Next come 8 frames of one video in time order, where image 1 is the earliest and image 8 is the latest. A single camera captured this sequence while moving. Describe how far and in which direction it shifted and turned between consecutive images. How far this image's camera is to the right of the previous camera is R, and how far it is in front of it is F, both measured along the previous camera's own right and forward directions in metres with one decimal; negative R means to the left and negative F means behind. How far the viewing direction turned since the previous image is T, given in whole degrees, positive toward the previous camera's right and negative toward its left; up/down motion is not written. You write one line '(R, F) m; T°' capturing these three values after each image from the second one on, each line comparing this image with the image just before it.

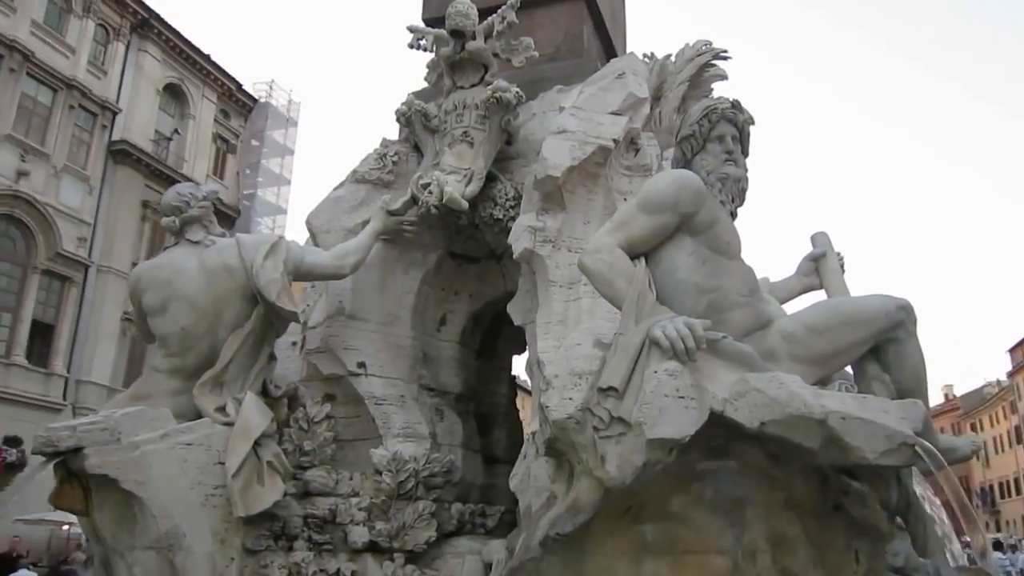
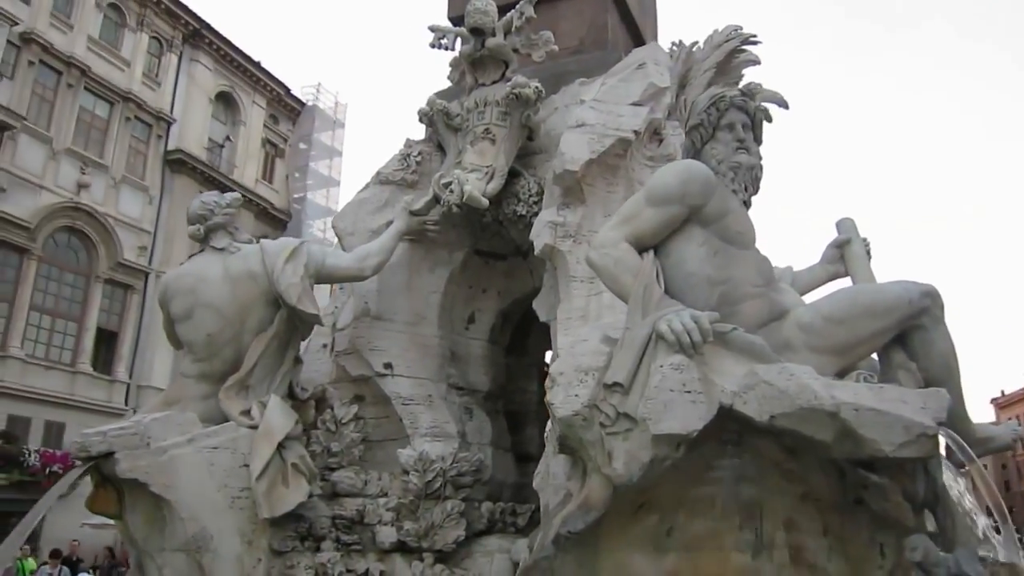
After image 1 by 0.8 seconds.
(+0.2, 0.0) m; -4°
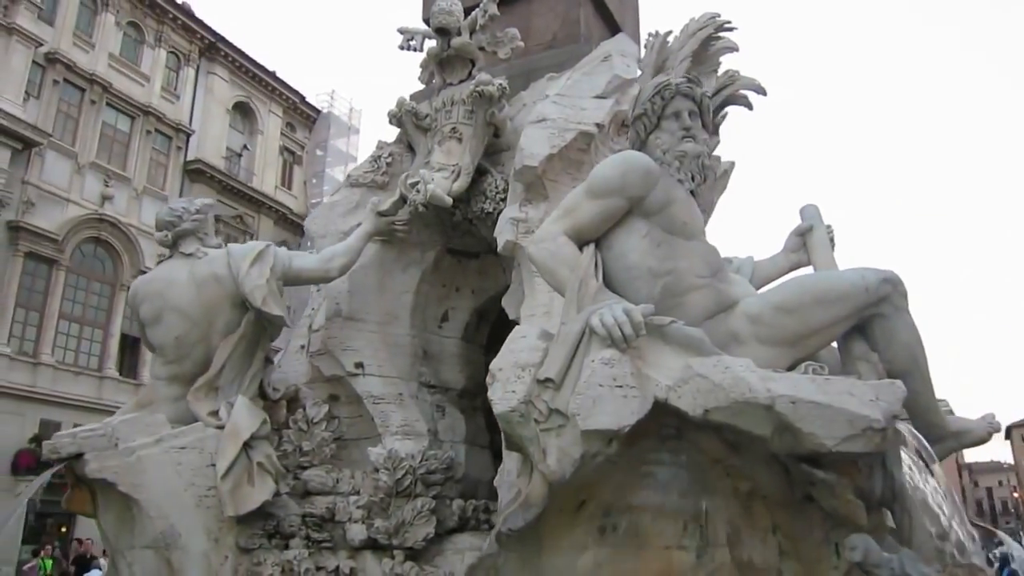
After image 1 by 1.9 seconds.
(+0.4, 0.0) m; -3°
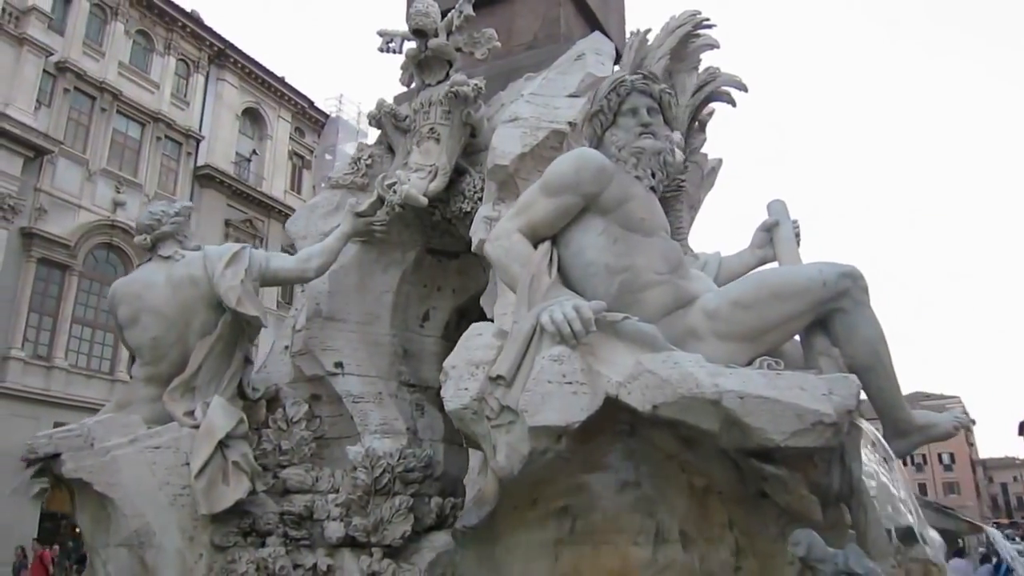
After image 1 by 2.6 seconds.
(+0.3, 0.0) m; -2°
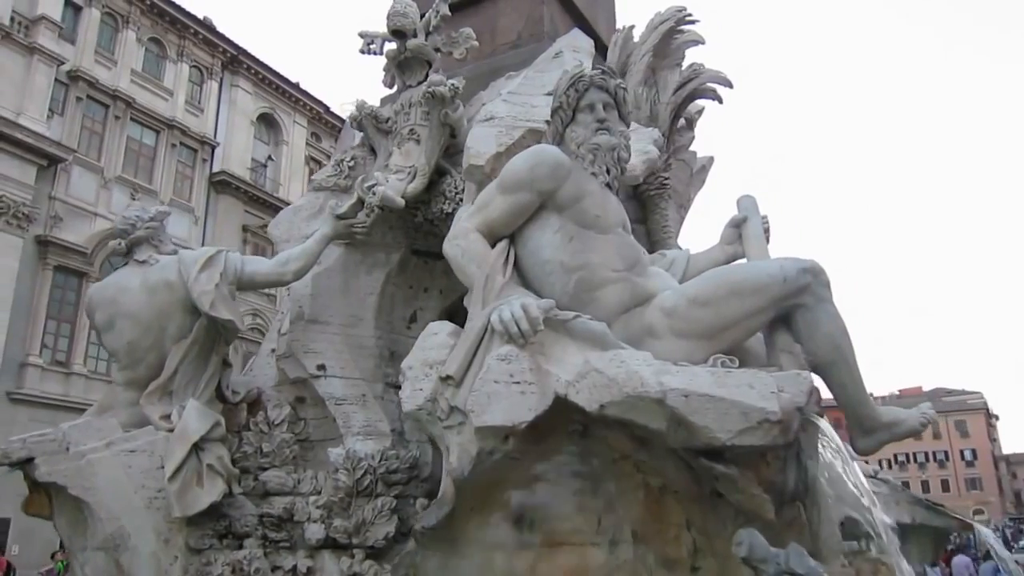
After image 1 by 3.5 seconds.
(+0.3, 0.0) m; -2°
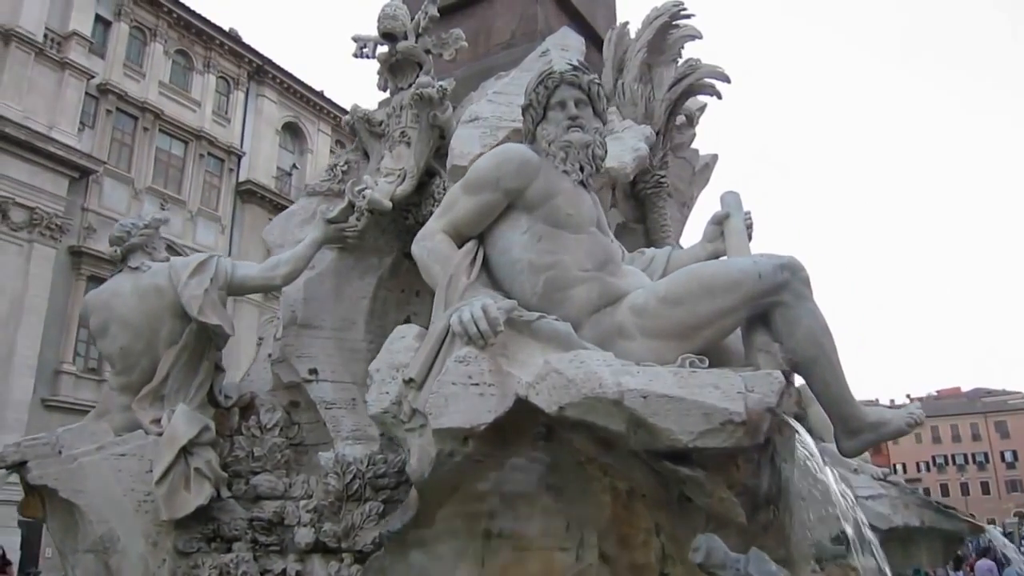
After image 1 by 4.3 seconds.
(+0.3, +0.1) m; -3°
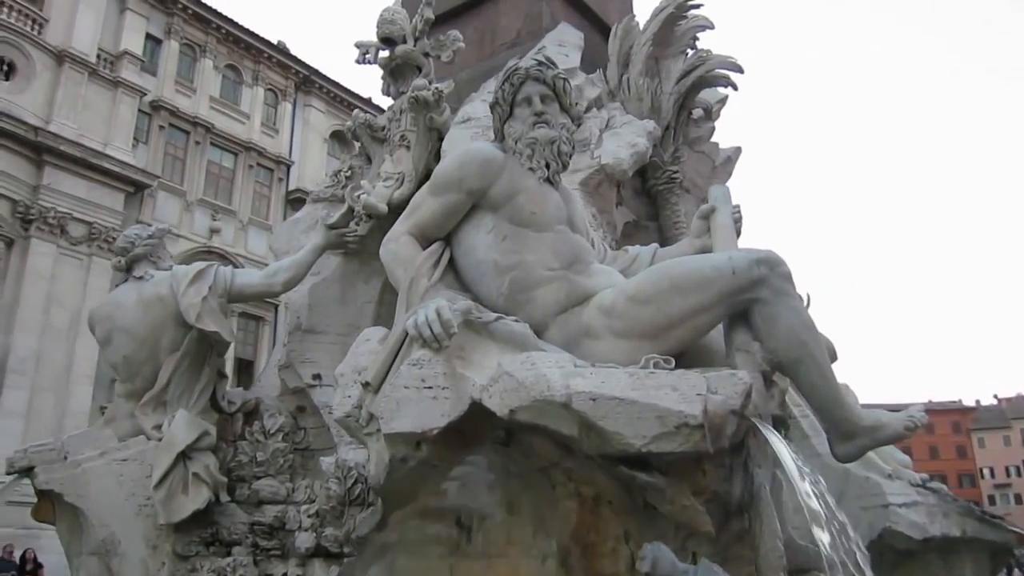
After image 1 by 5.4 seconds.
(+0.4, +0.1) m; -5°
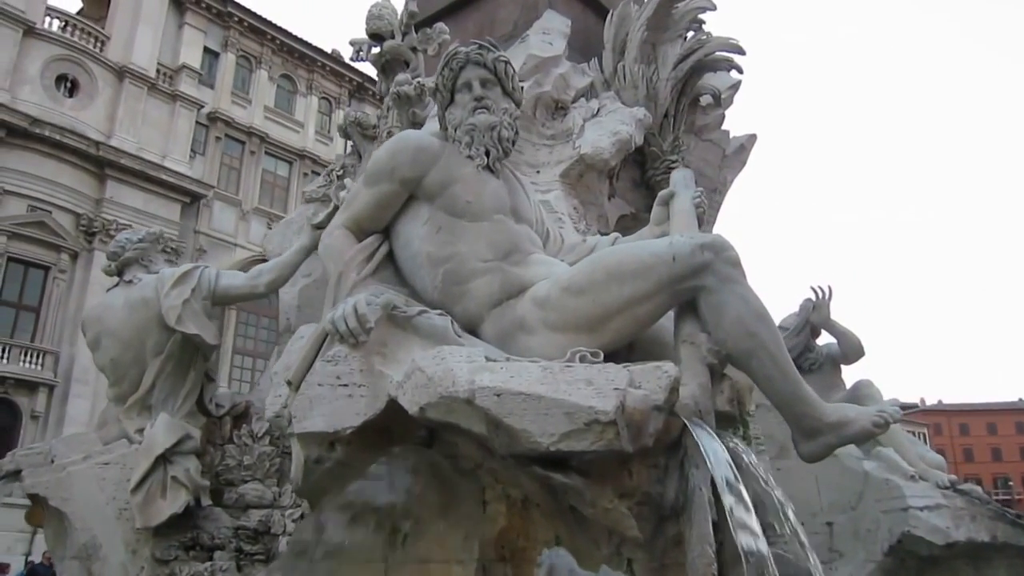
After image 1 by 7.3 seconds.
(+0.6, +0.2) m; -6°
